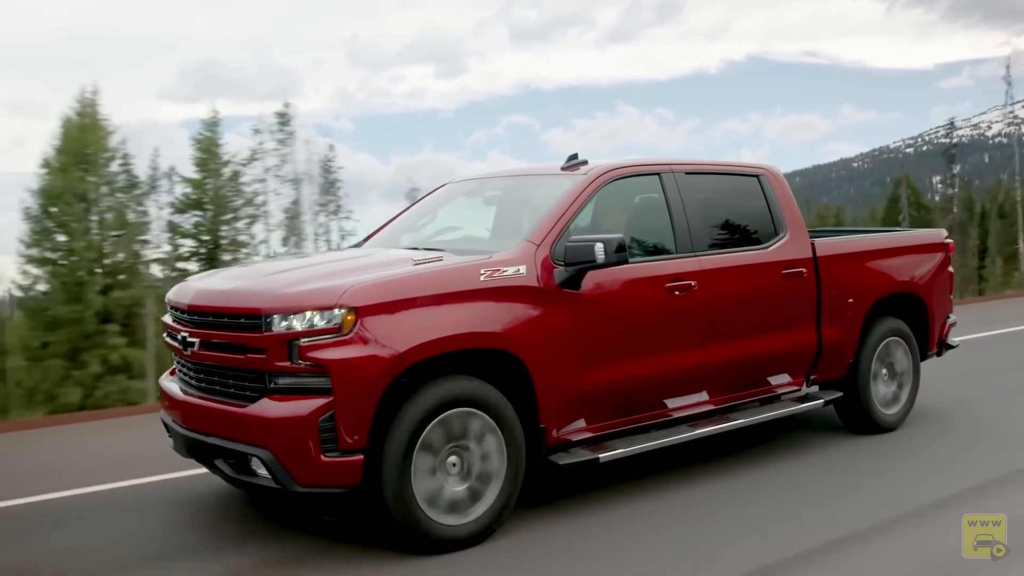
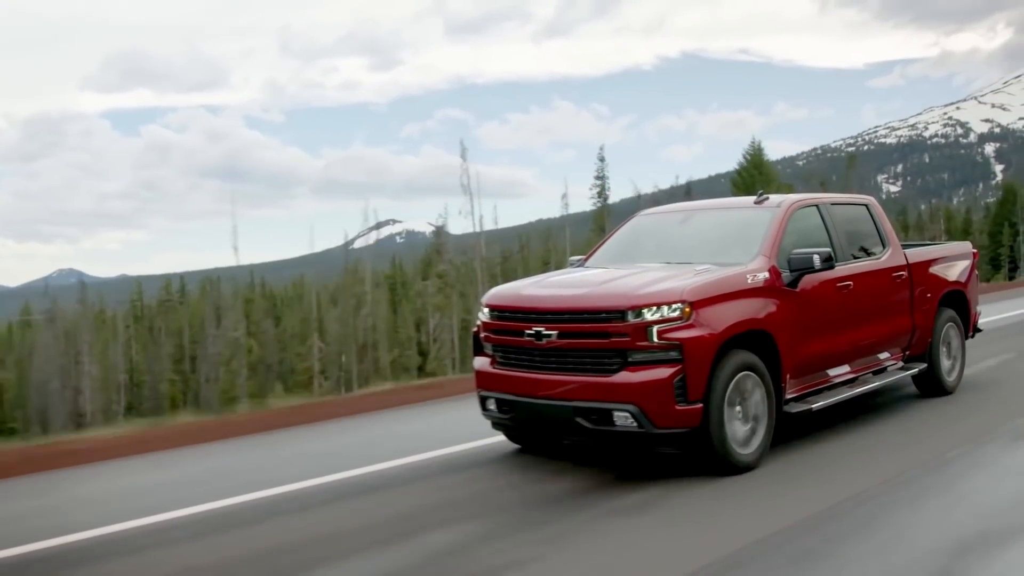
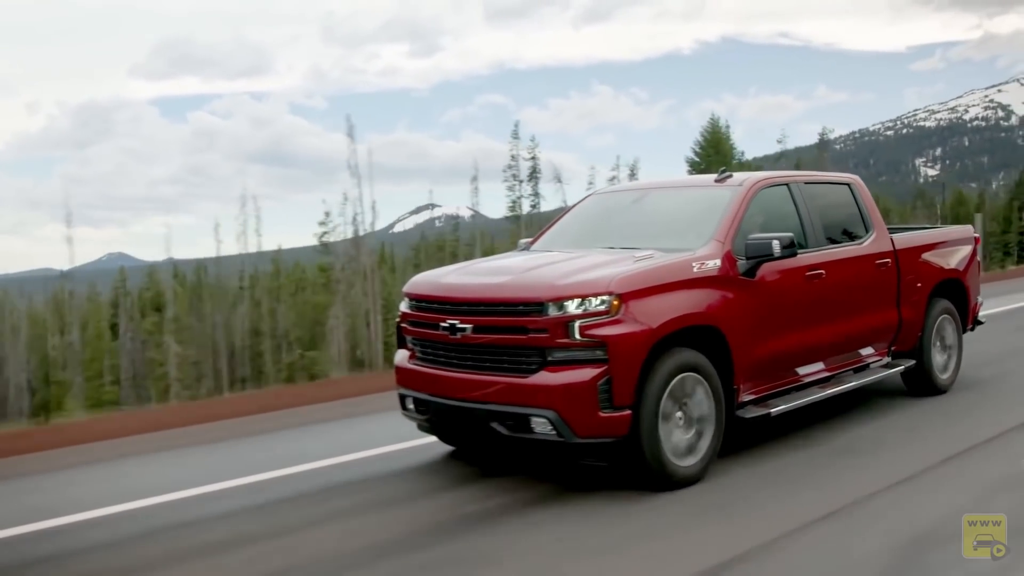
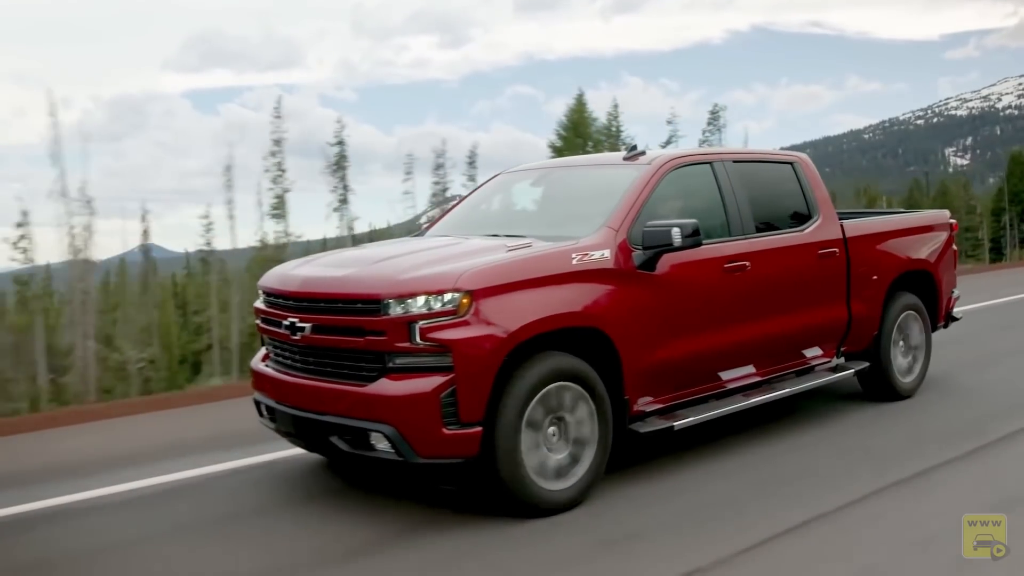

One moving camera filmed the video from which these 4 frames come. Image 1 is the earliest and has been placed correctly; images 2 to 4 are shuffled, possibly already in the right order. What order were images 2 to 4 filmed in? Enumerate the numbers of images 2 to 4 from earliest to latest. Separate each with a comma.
4, 3, 2
